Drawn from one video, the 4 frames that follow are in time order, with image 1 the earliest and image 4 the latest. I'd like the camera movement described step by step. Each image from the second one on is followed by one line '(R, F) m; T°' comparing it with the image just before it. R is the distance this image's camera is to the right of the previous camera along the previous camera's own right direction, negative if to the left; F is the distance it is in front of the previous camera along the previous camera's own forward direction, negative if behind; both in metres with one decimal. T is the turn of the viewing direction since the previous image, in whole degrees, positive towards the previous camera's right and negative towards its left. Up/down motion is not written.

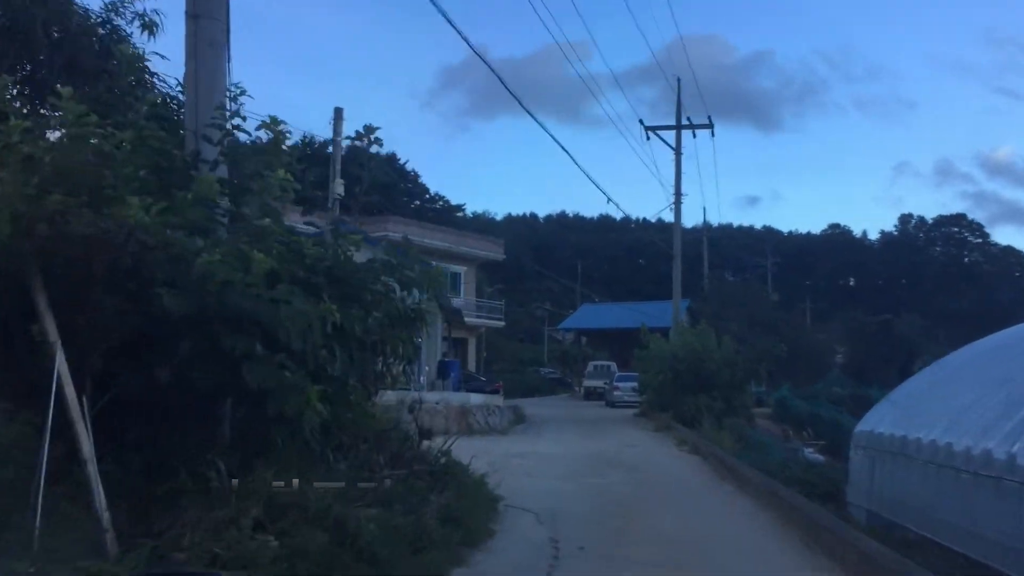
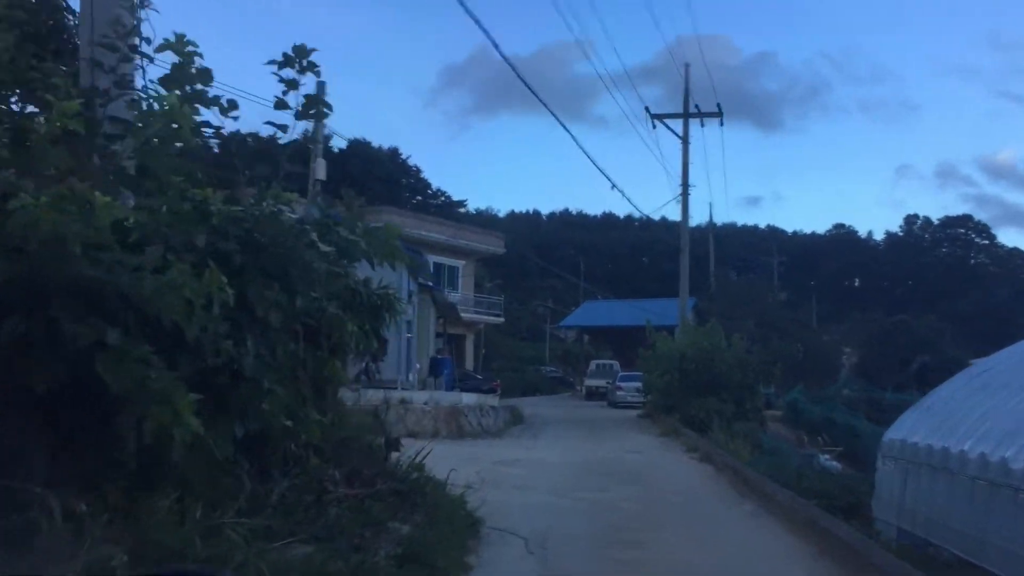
(+0.2, +1.8) m; 0°
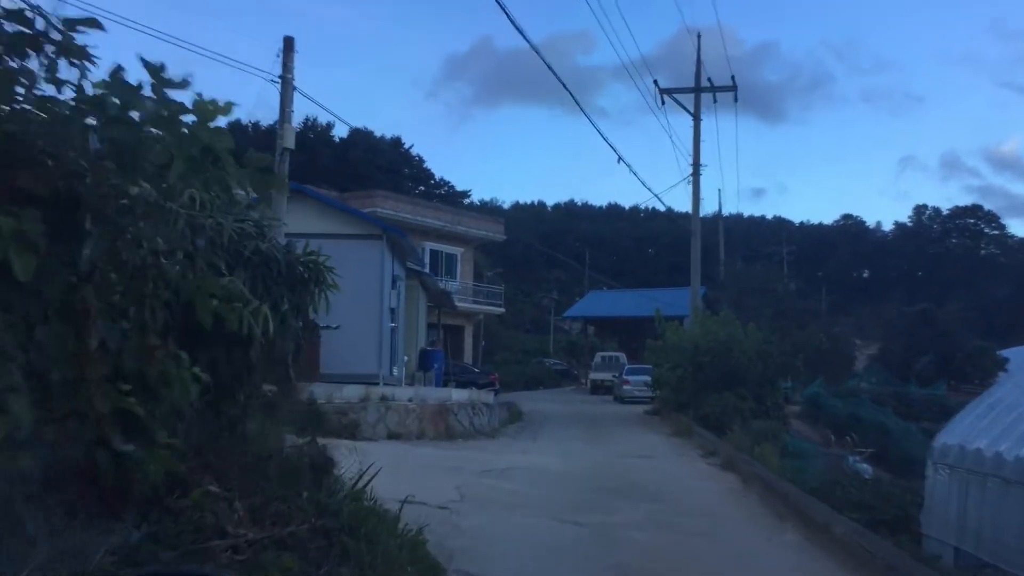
(+0.2, +2.5) m; 0°
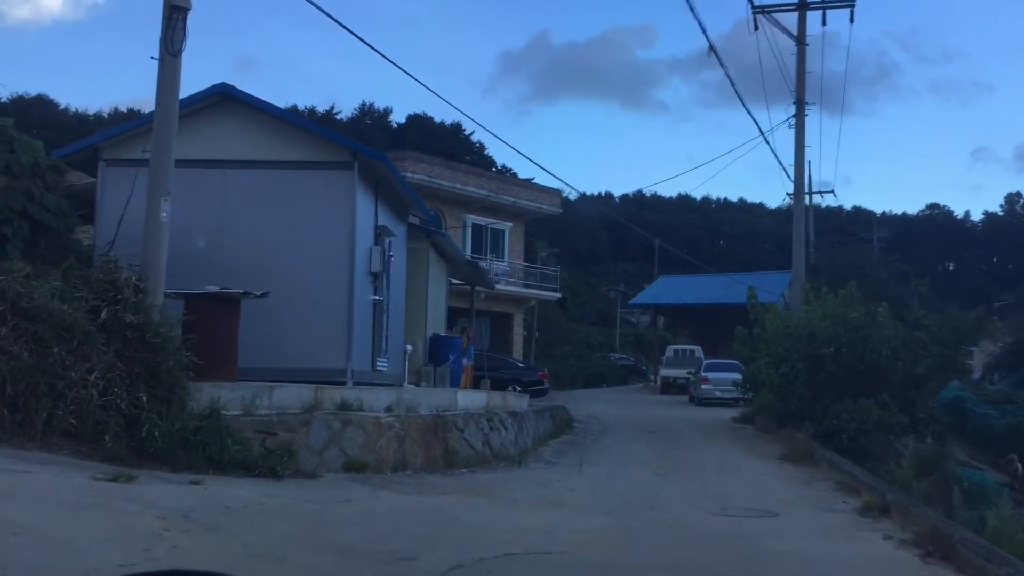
(+0.5, +7.1) m; -4°
